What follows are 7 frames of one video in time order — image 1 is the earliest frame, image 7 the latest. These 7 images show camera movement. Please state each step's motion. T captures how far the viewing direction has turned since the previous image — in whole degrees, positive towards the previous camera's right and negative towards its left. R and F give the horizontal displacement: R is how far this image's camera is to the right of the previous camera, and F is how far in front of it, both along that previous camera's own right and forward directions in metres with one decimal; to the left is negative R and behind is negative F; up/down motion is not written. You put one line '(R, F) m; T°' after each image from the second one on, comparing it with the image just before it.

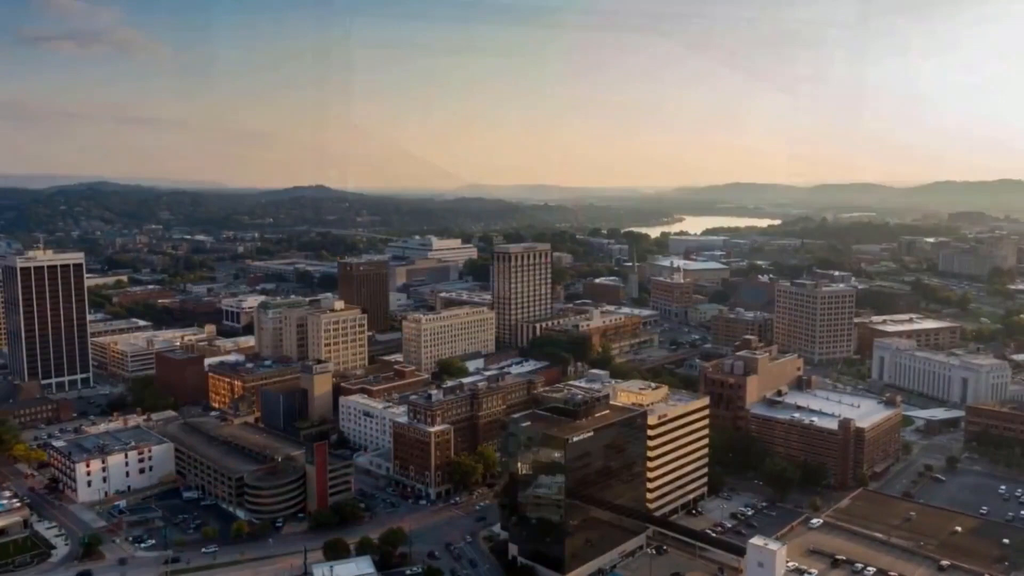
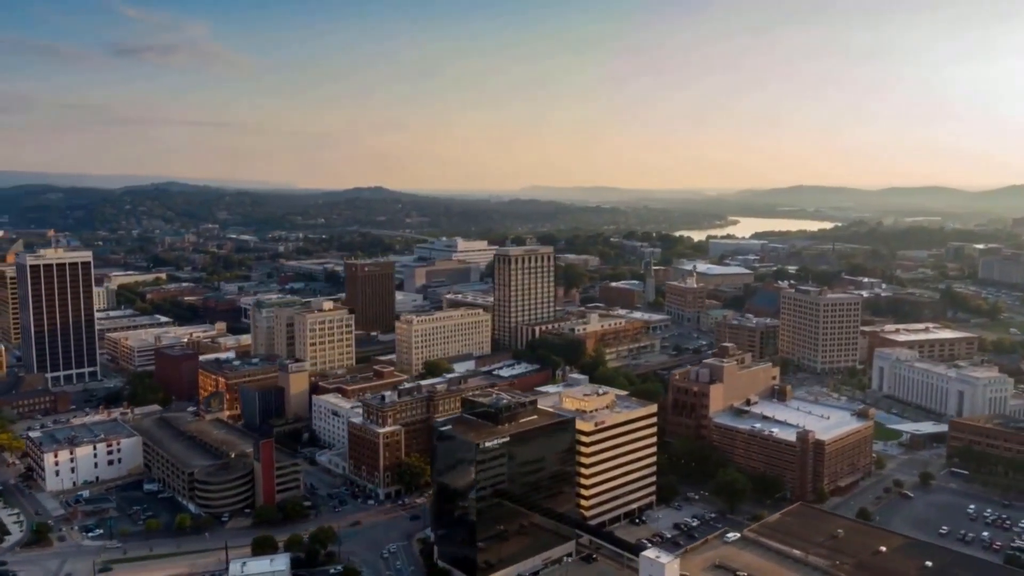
(+4.9, +0.2) m; -4°
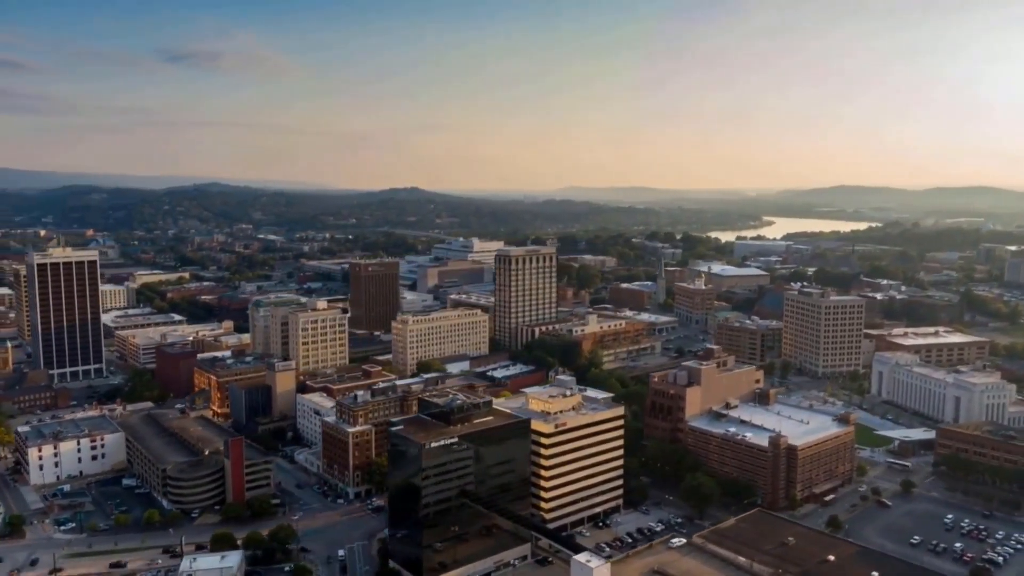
(+3.0, +0.2) m; -3°
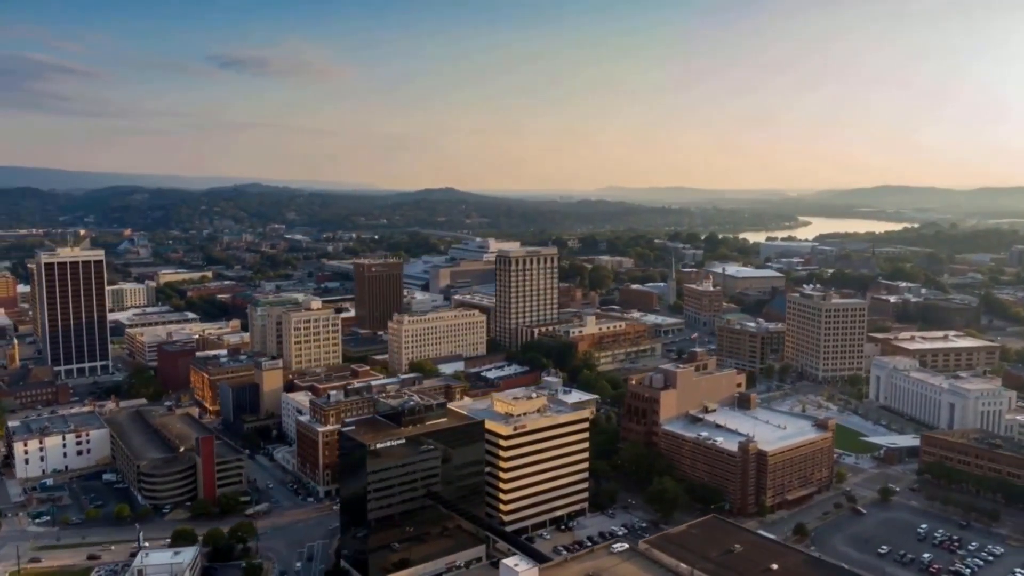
(+3.1, +0.2) m; -3°
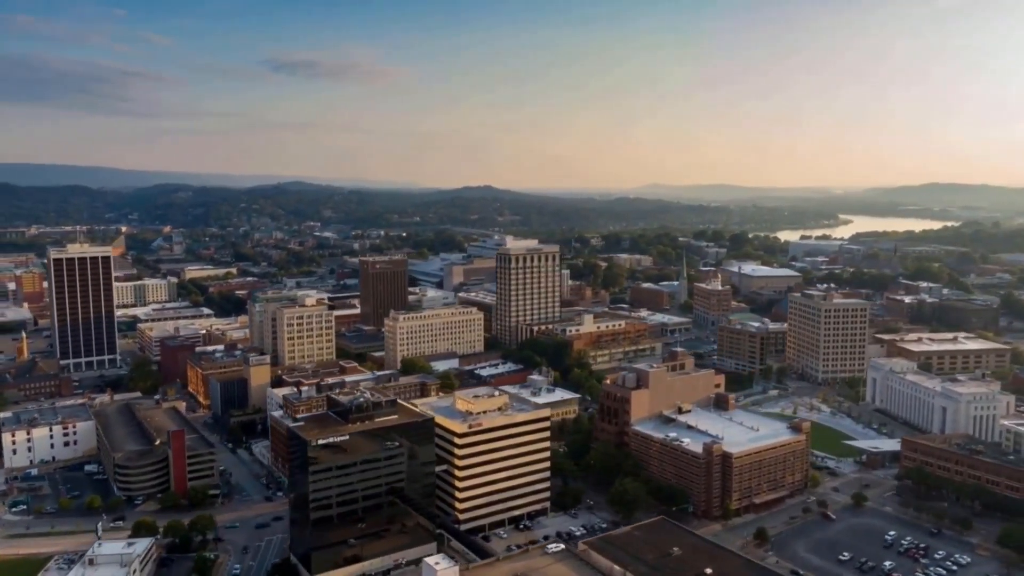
(+3.3, +0.2) m; -3°
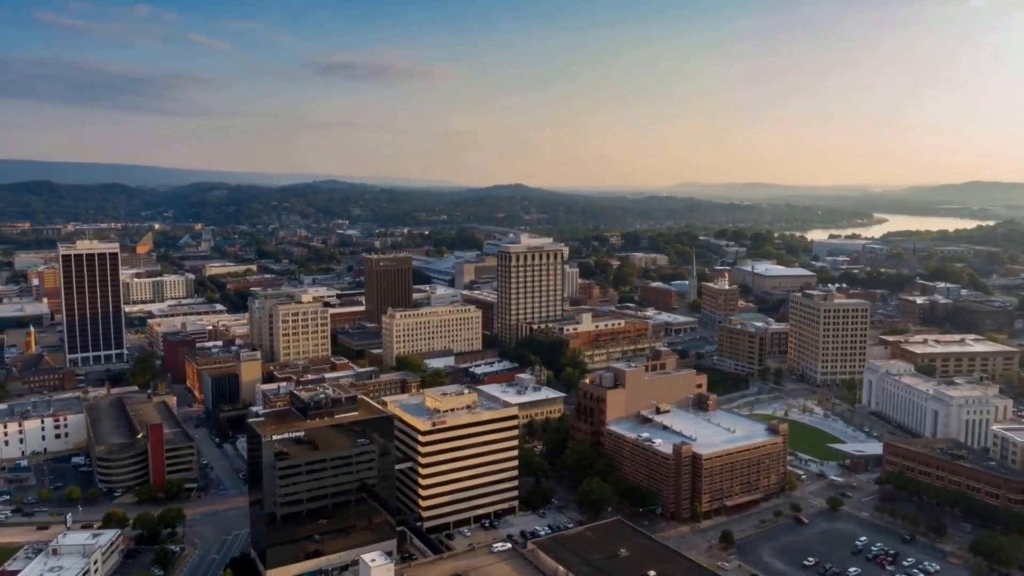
(+2.7, +0.2) m; -2°
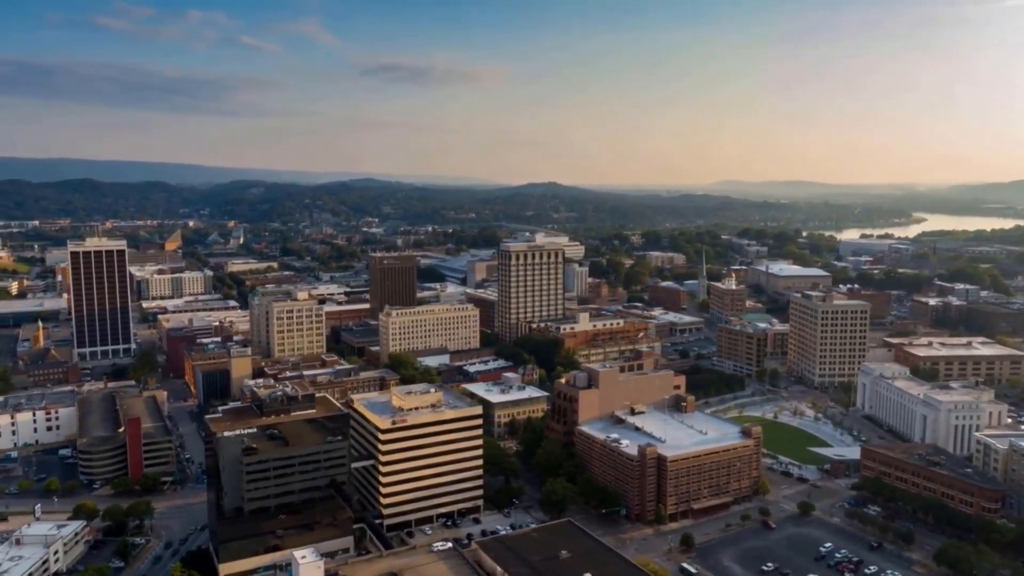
(+2.9, +0.2) m; -3°
